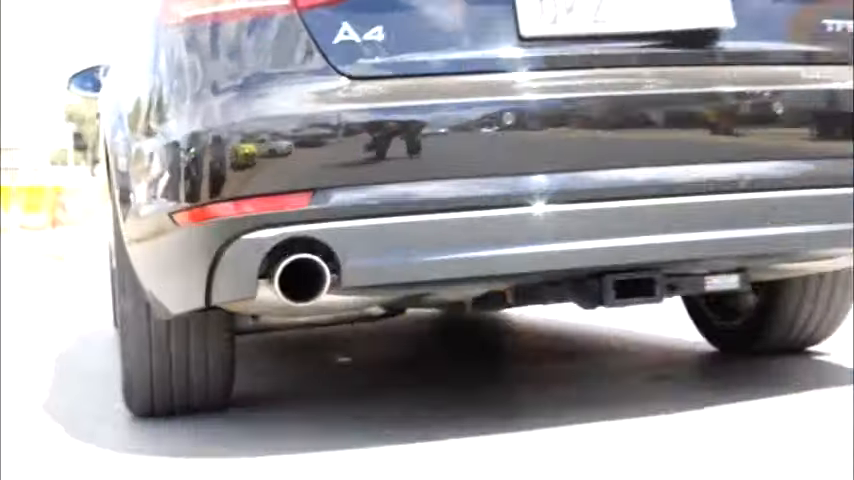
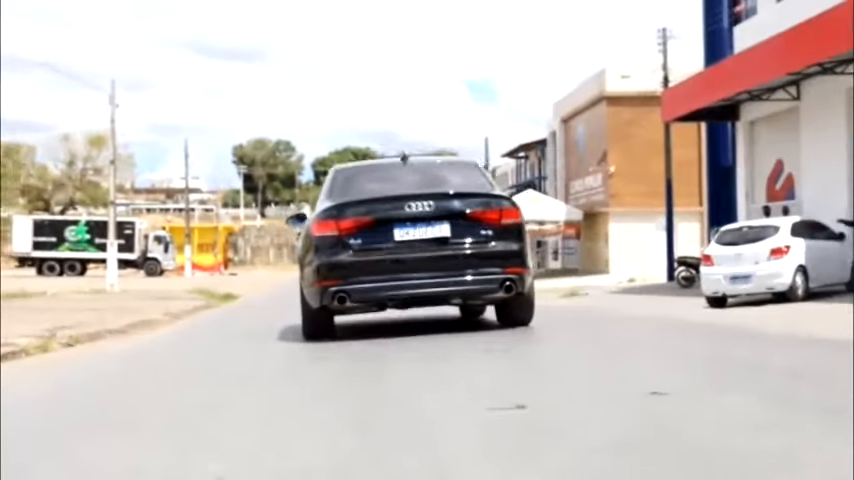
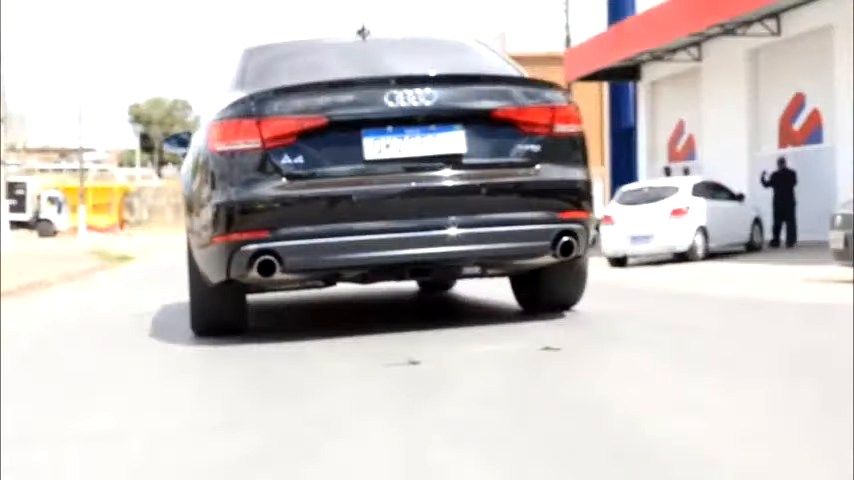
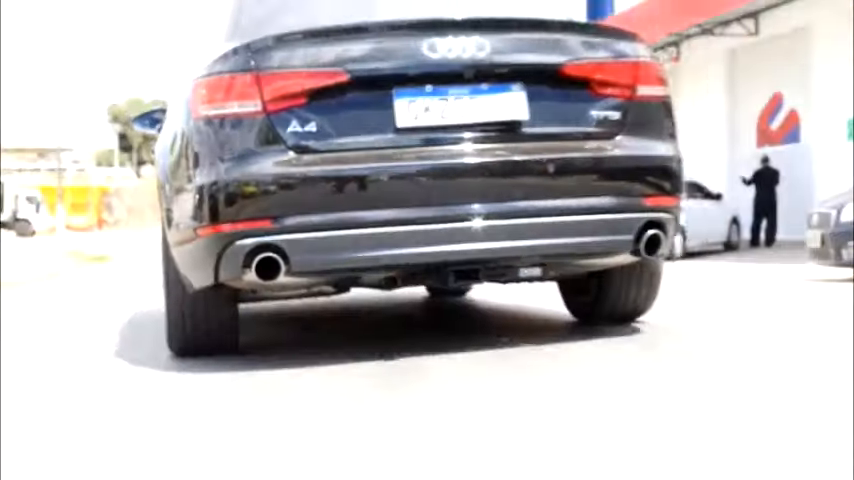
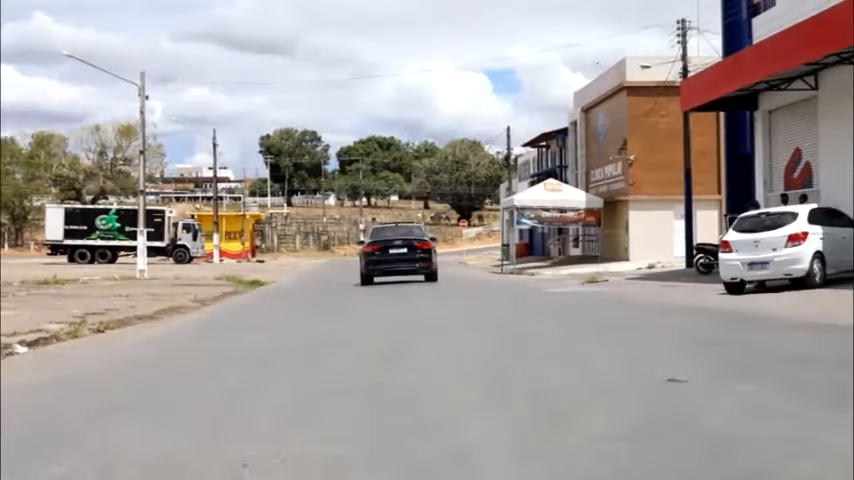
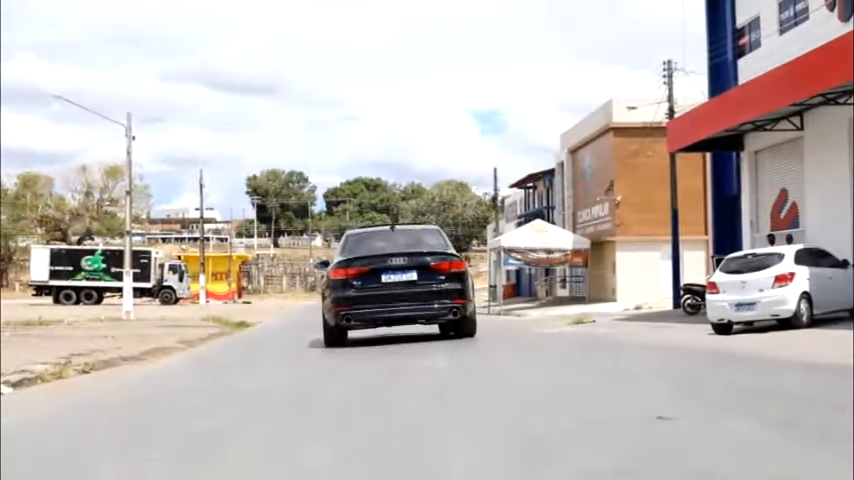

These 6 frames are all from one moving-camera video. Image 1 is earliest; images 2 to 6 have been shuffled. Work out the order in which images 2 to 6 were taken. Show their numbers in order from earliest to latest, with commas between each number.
4, 3, 2, 6, 5
